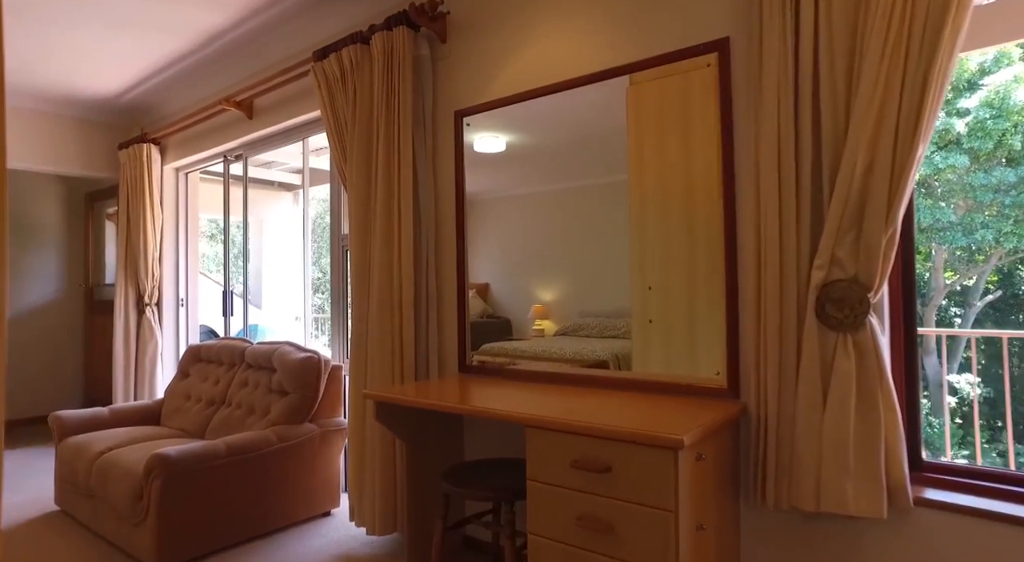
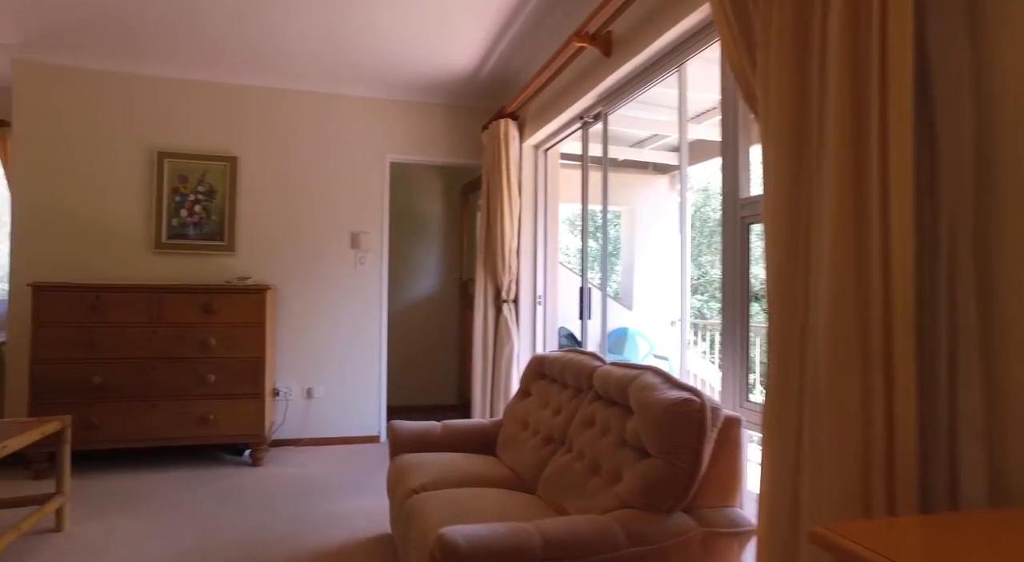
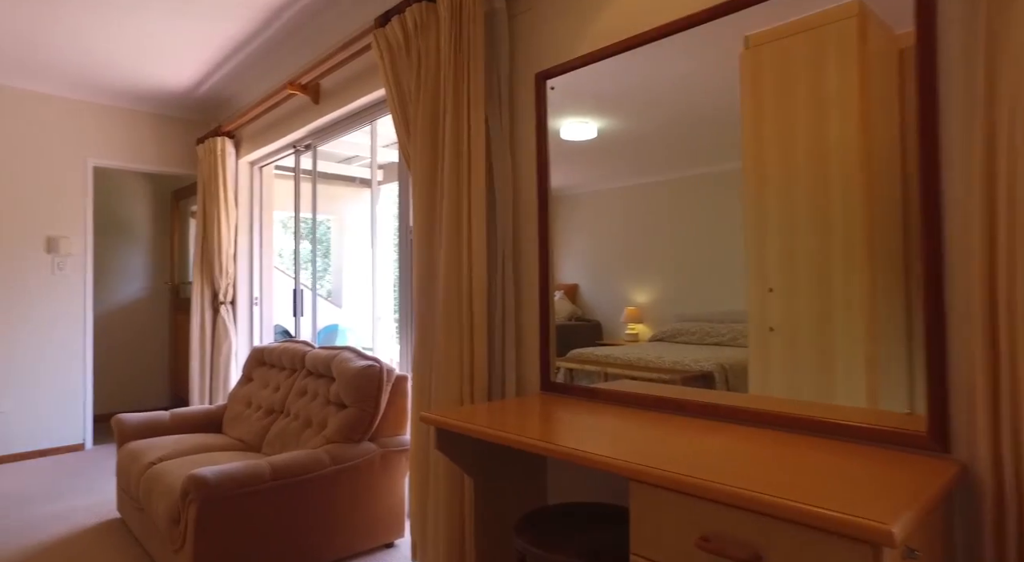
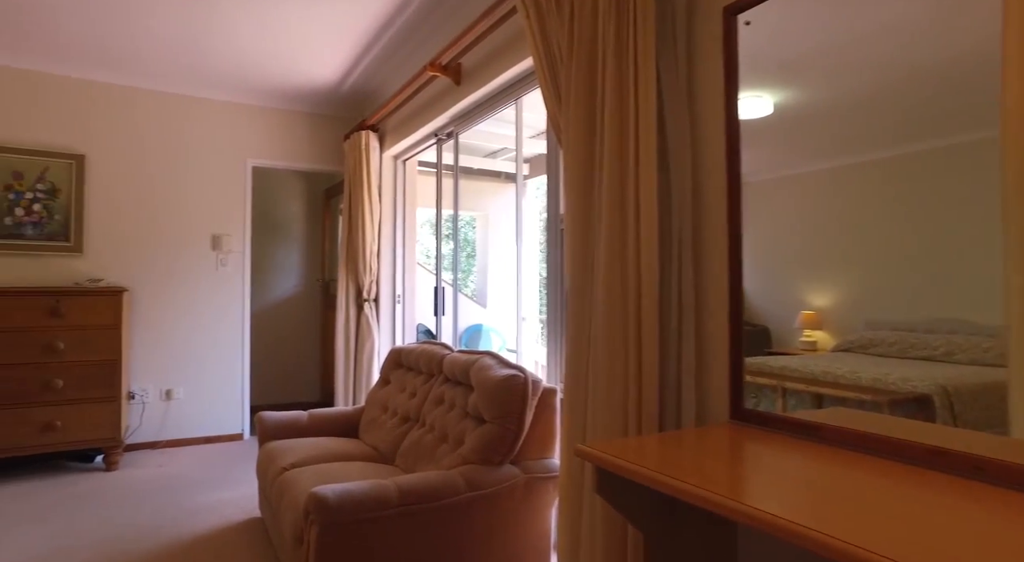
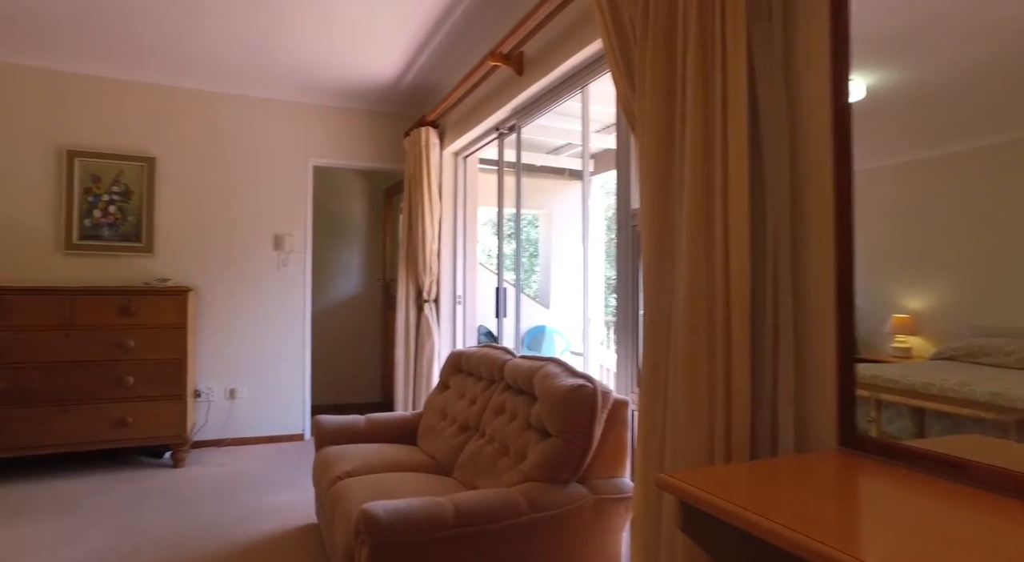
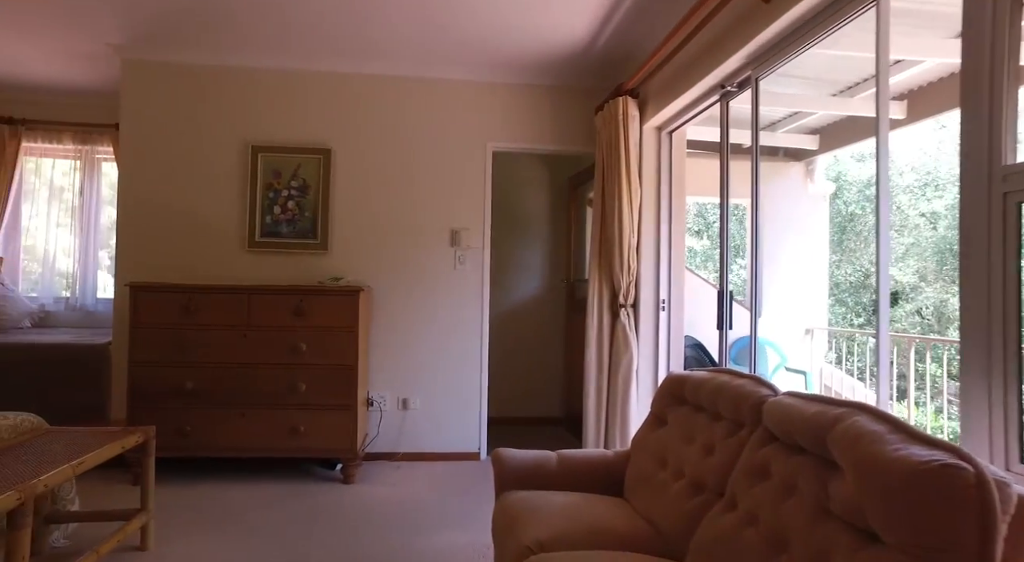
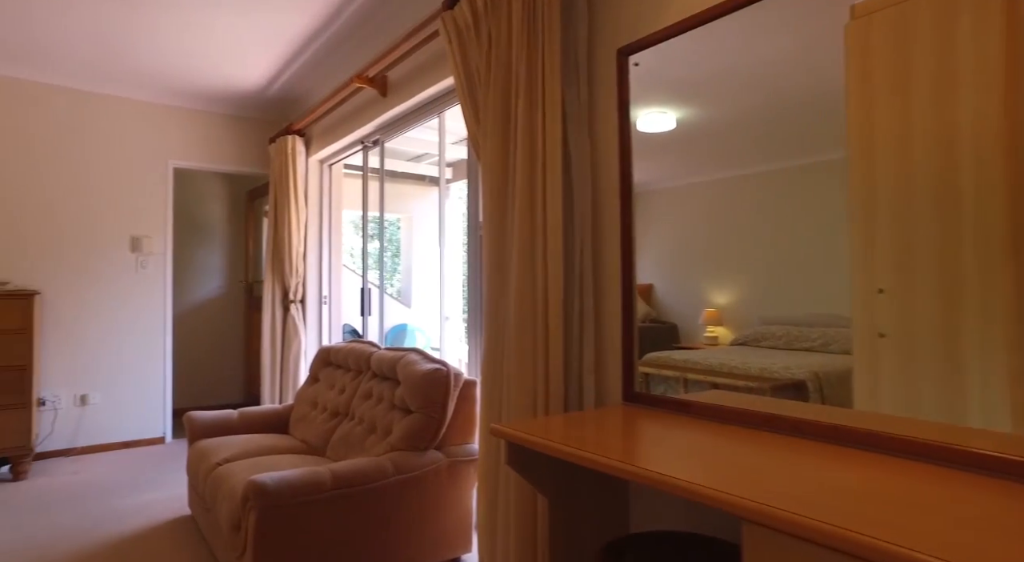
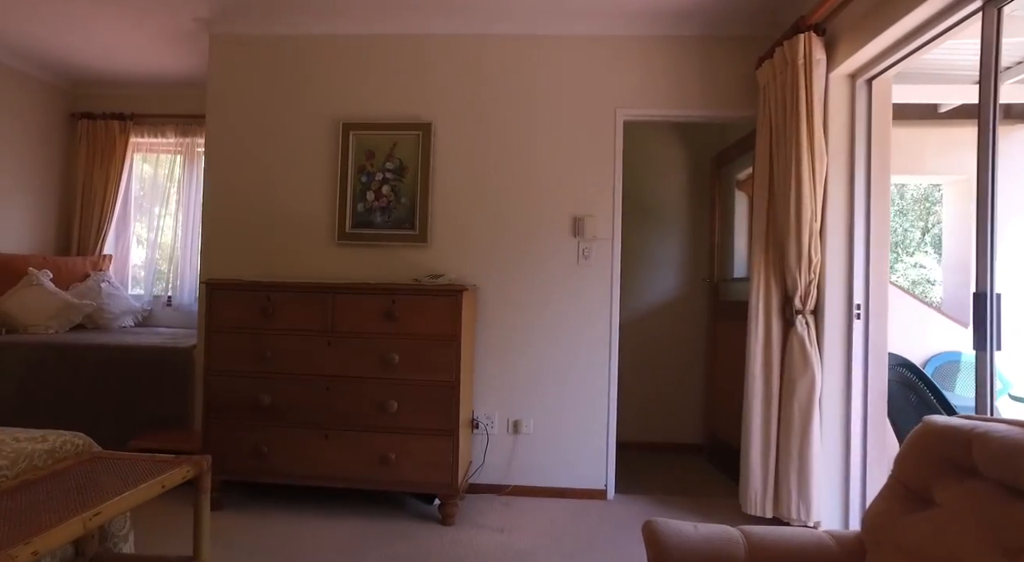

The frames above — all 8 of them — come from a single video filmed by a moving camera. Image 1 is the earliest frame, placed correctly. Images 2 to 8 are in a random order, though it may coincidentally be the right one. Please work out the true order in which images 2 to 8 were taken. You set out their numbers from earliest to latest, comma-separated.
3, 7, 4, 5, 2, 6, 8
